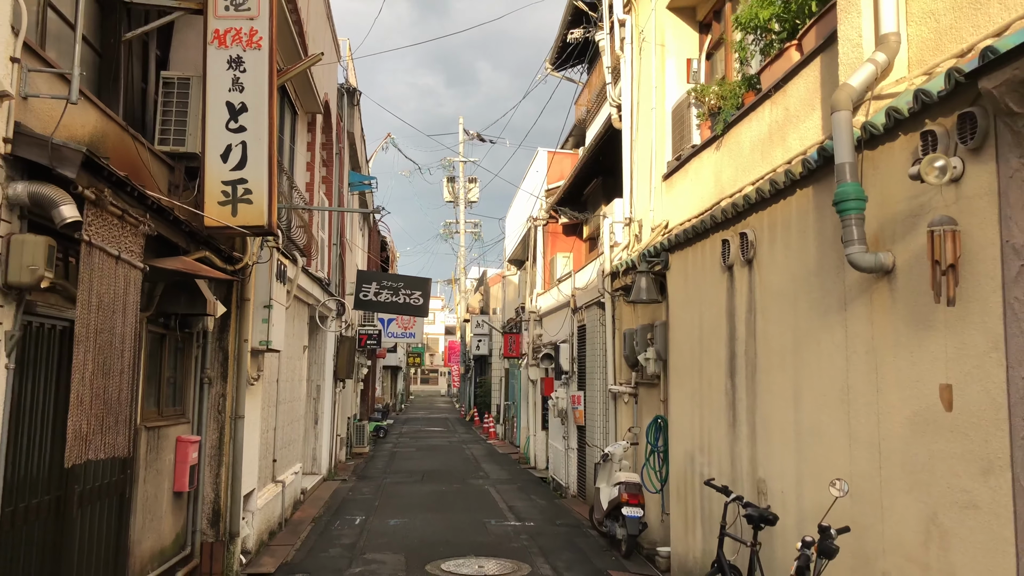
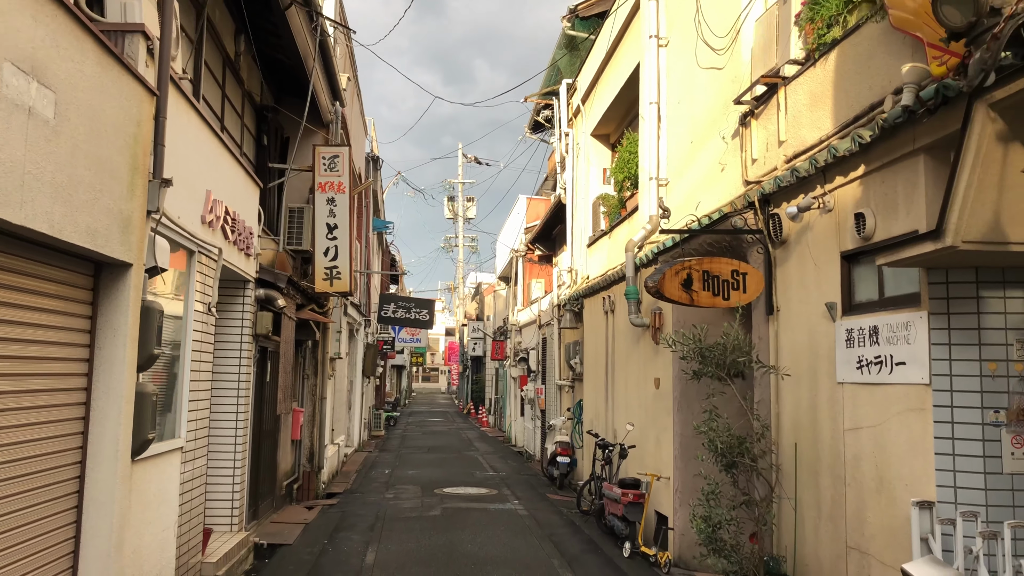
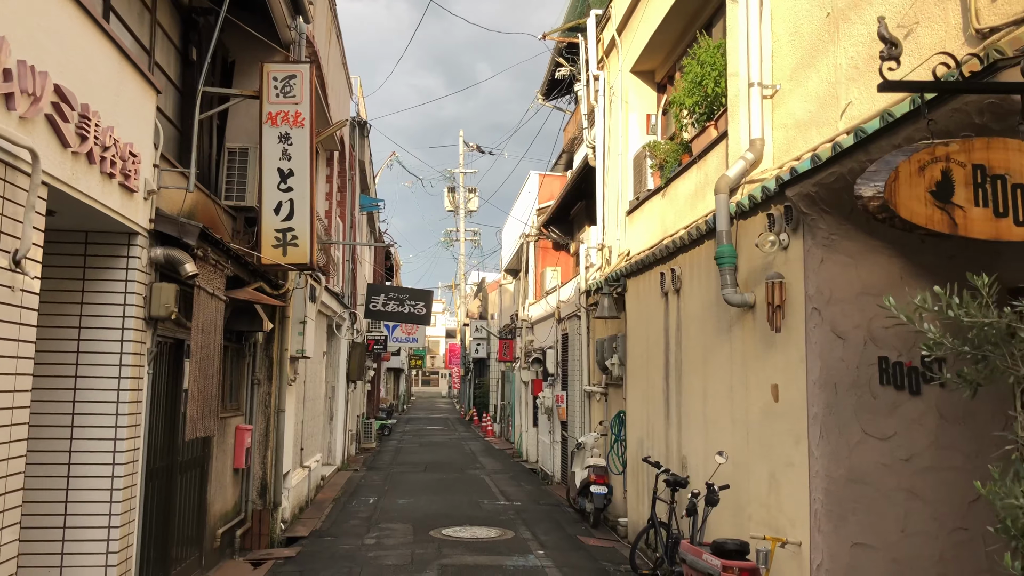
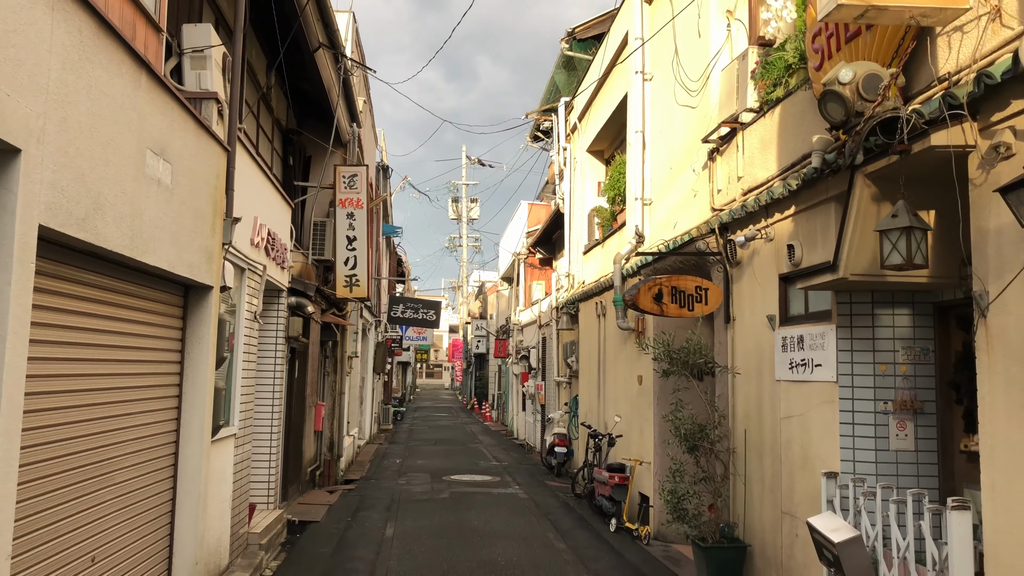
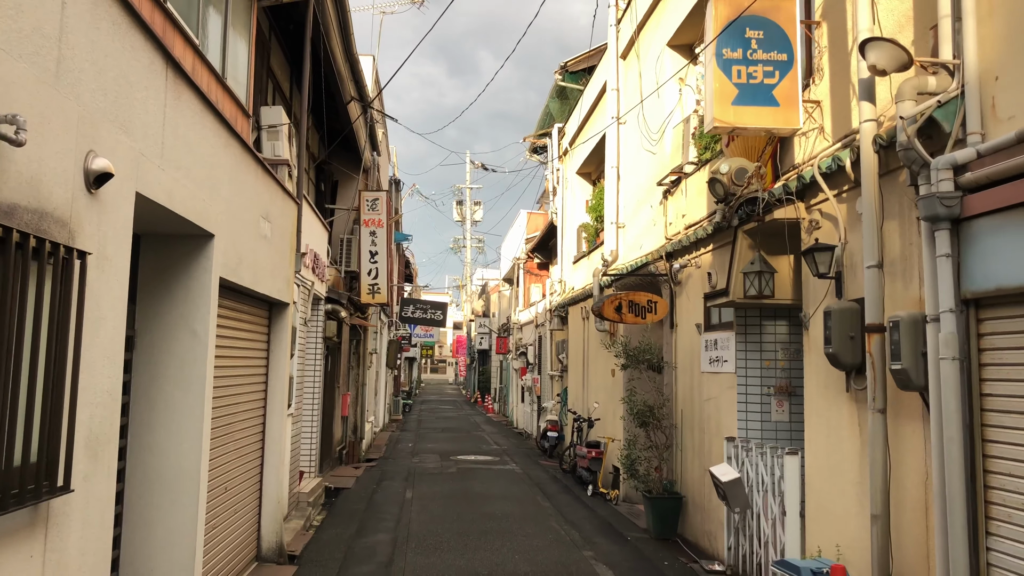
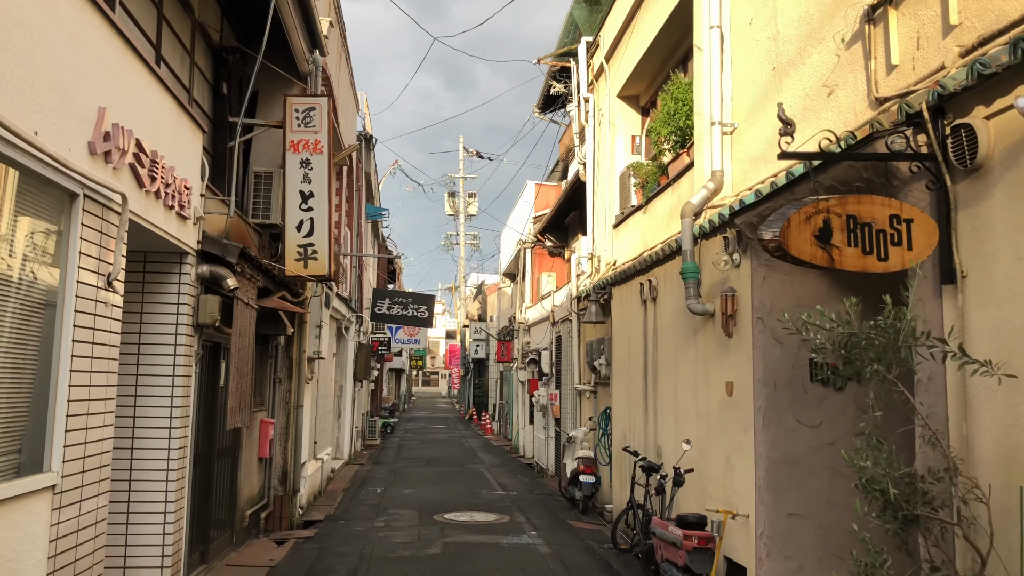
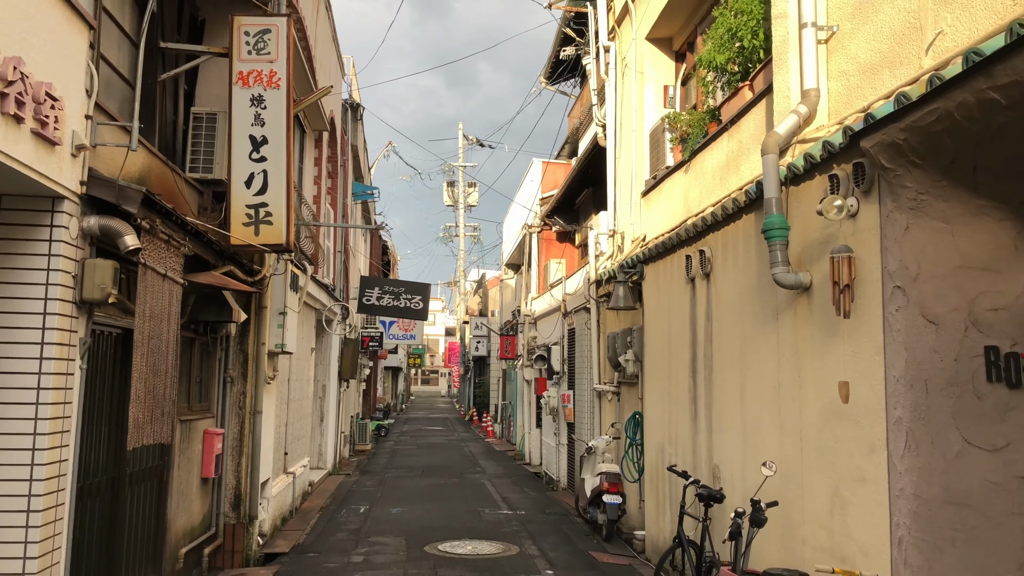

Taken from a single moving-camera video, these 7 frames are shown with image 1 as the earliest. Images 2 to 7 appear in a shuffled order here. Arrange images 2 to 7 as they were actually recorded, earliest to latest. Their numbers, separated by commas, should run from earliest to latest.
7, 3, 6, 2, 4, 5
